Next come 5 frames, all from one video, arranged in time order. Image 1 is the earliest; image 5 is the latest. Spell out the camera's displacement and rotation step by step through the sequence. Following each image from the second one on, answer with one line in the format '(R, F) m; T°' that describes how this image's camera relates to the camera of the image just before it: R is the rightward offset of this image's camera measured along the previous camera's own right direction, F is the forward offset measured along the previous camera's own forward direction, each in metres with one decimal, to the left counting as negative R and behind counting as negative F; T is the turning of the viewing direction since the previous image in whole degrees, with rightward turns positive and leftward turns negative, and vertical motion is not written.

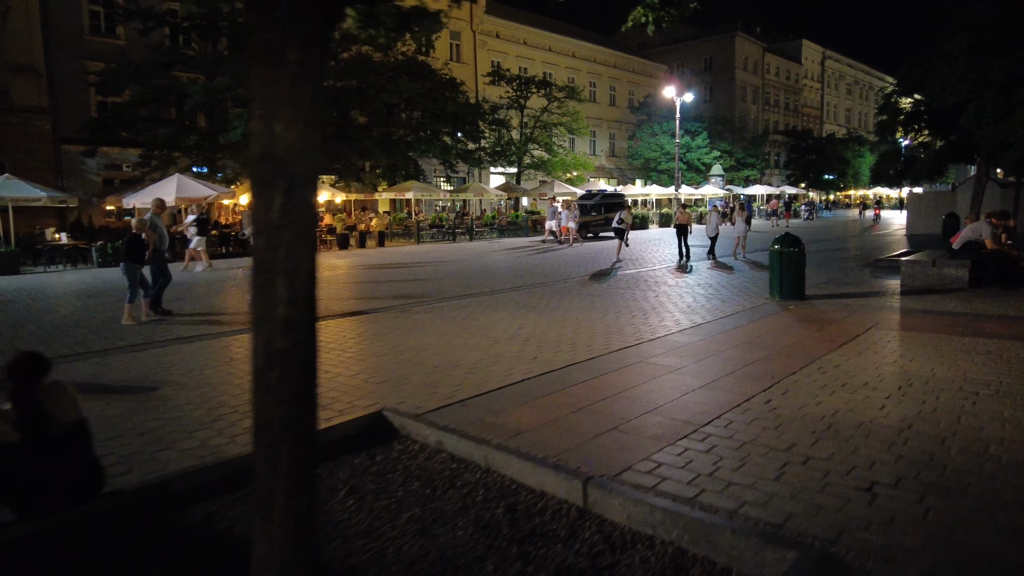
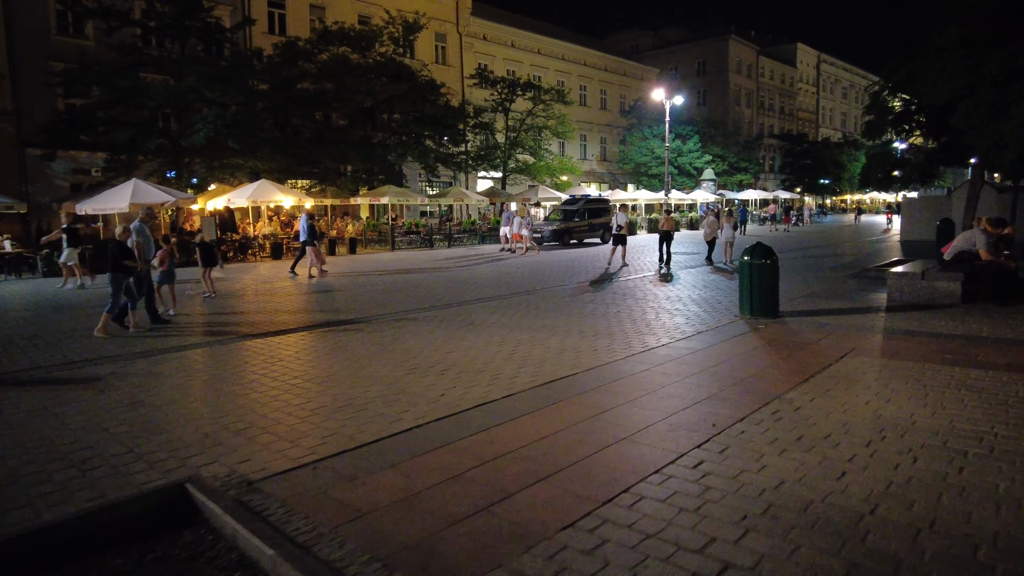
(+0.8, +1.0) m; 0°
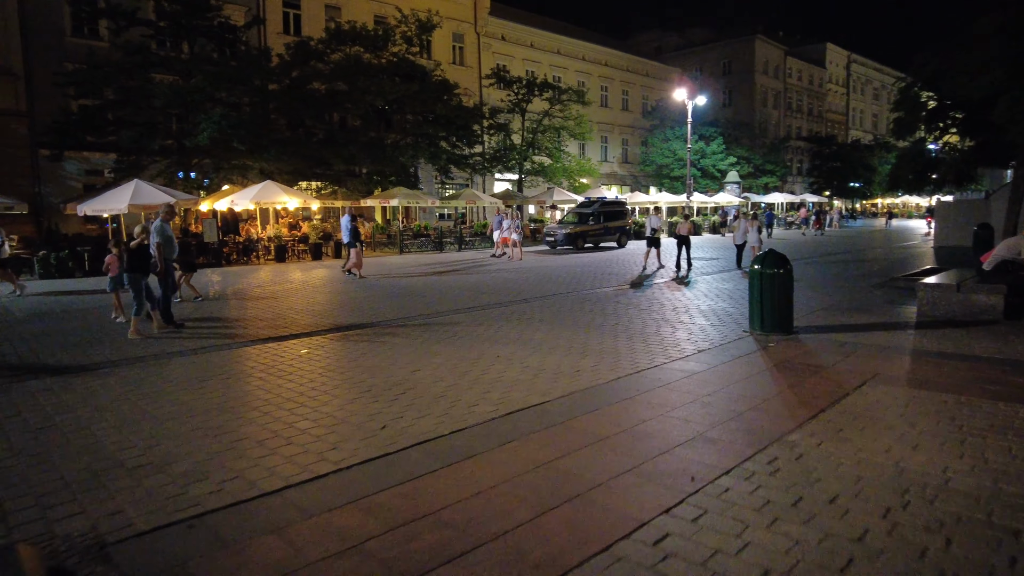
(+0.5, +0.8) m; -2°
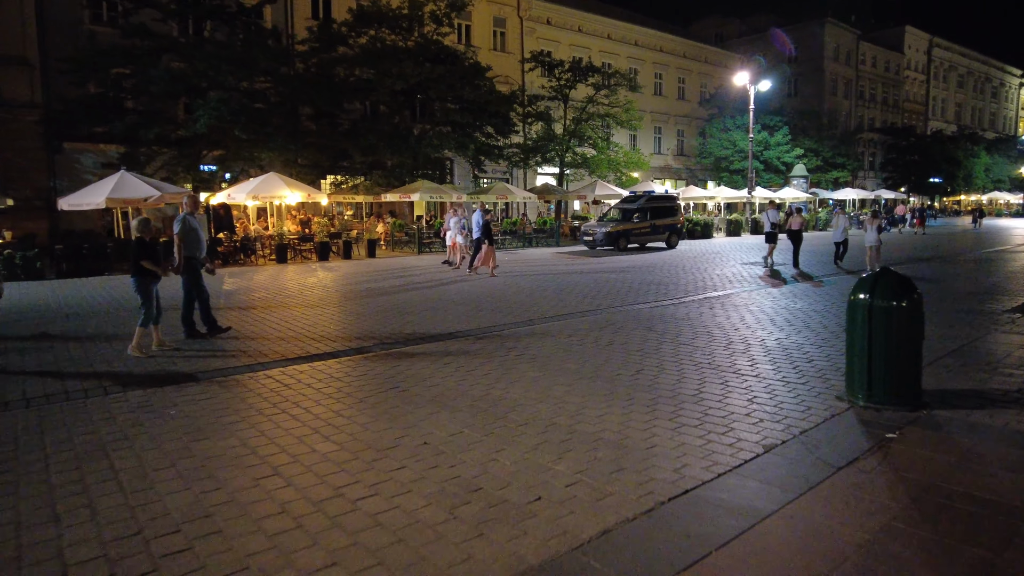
(+0.7, +2.7) m; -5°
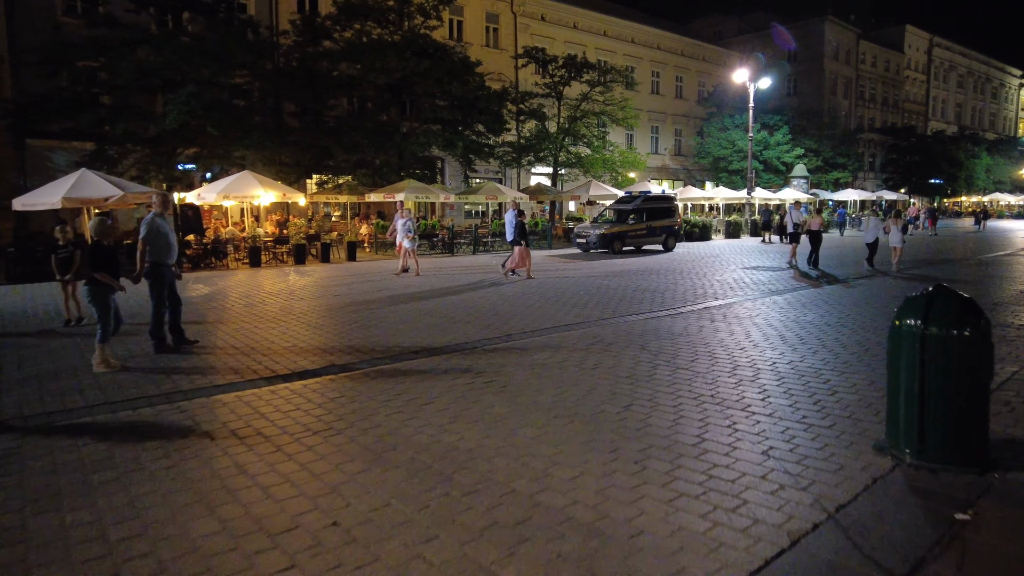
(+0.3, +1.1) m; 0°
